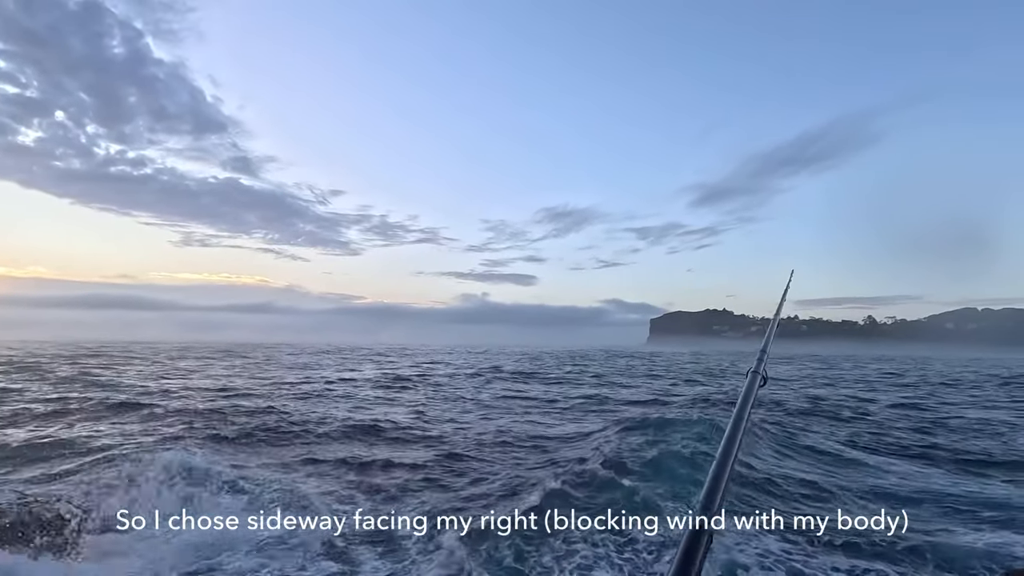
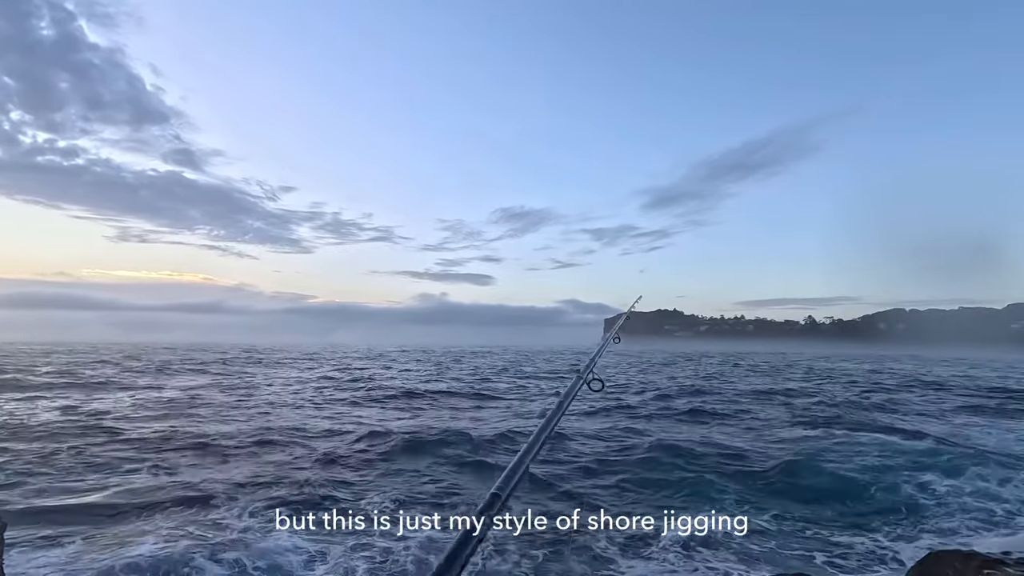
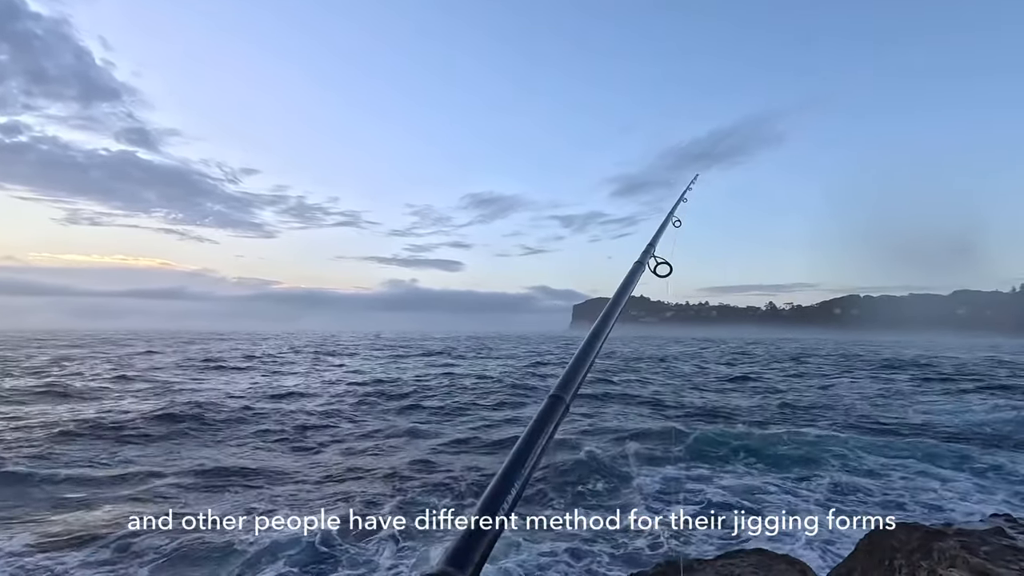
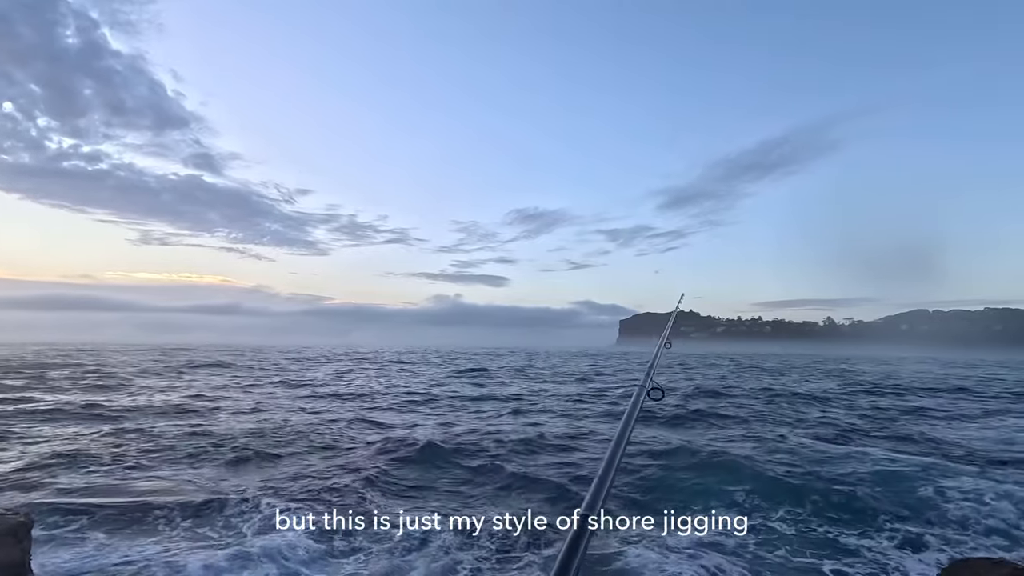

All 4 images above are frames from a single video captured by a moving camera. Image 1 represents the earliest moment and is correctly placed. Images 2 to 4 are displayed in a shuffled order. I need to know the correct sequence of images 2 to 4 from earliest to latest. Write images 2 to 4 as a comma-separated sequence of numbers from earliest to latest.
4, 2, 3
